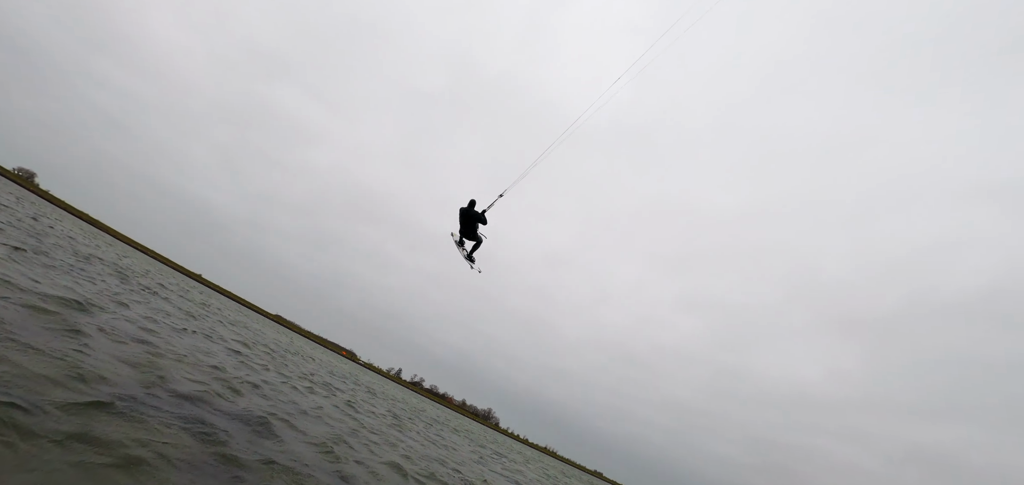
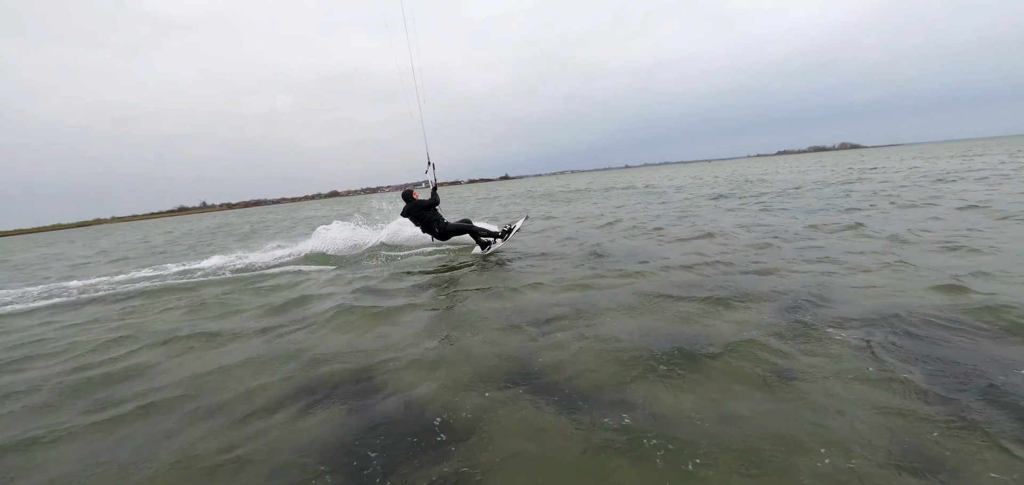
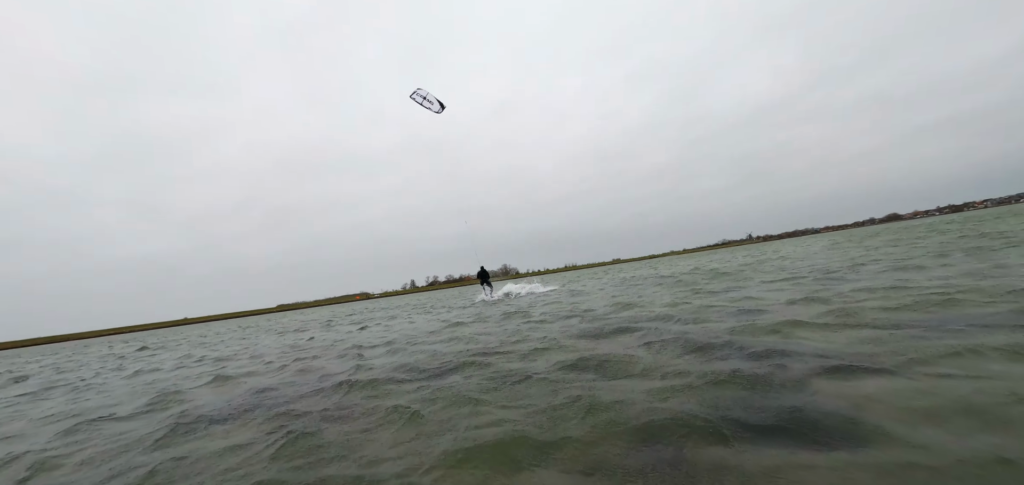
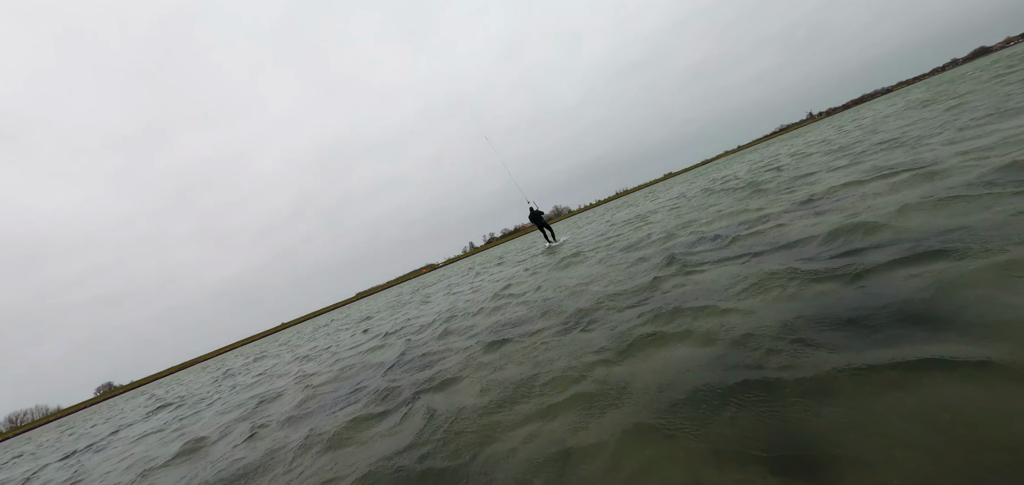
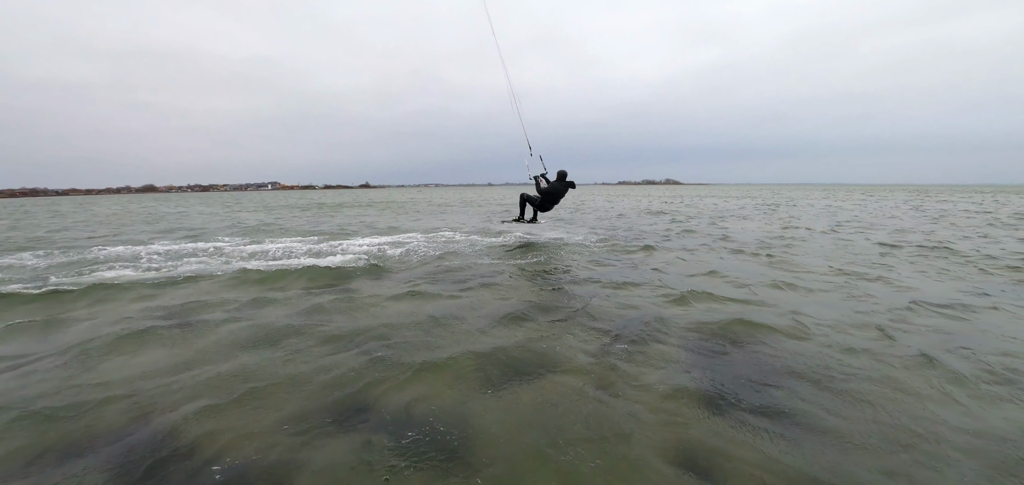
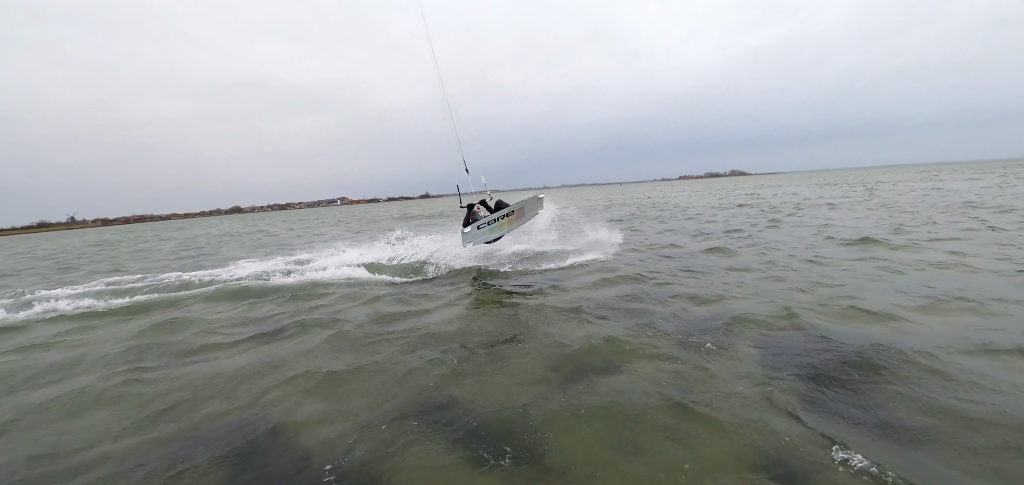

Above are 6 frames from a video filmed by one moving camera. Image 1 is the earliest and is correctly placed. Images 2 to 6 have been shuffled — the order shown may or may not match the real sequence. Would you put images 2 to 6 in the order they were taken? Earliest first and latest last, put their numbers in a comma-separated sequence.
4, 3, 2, 6, 5
